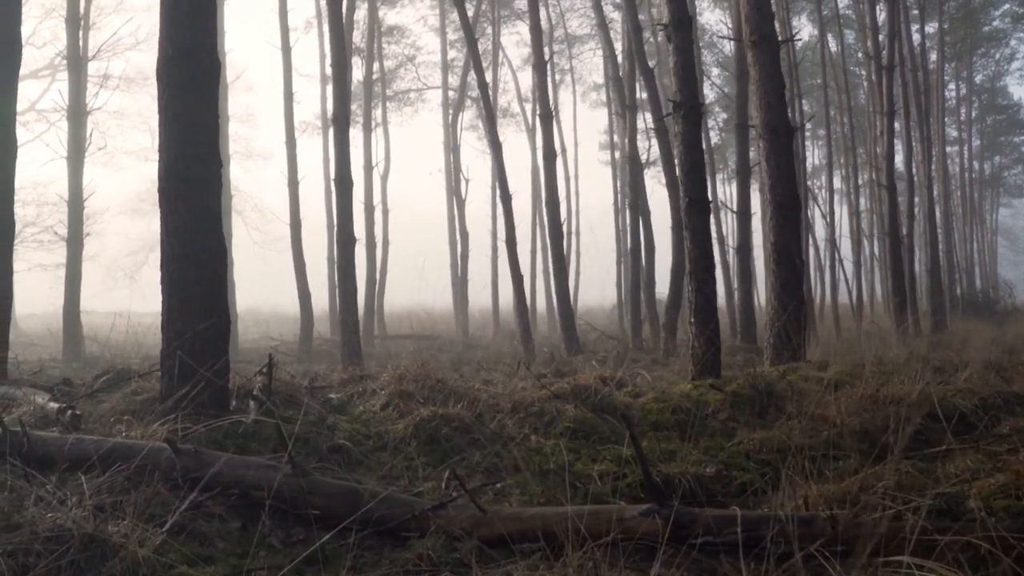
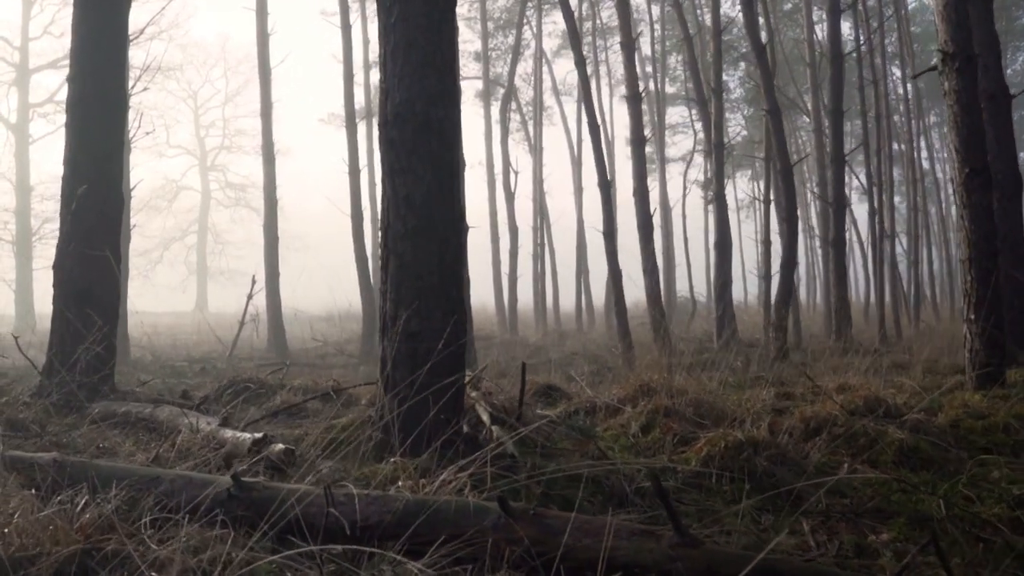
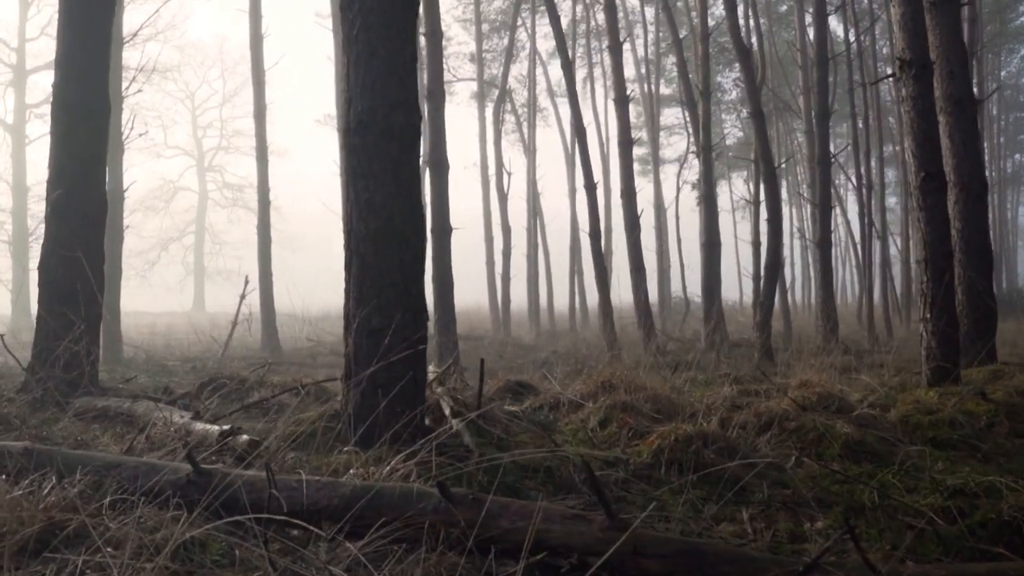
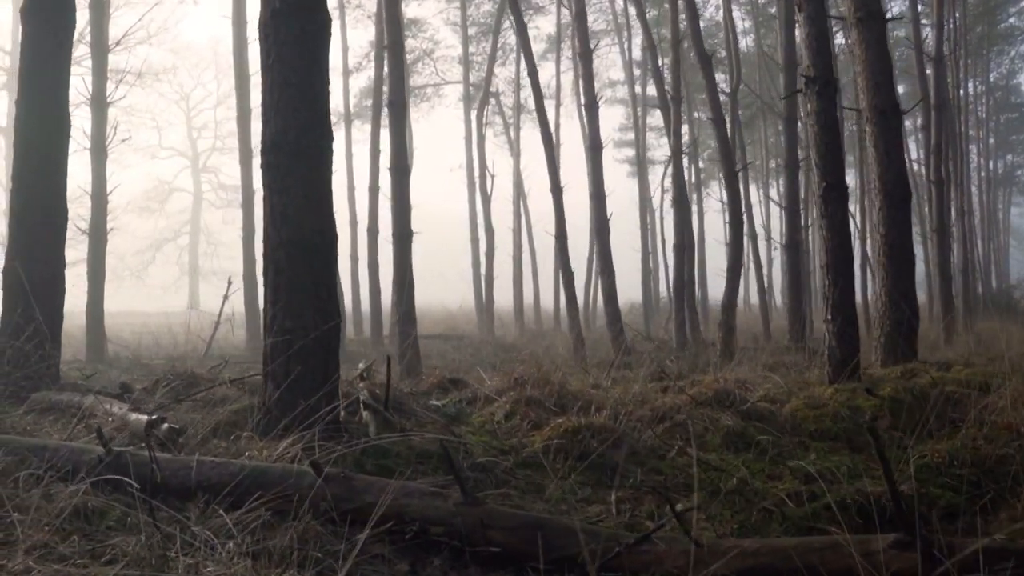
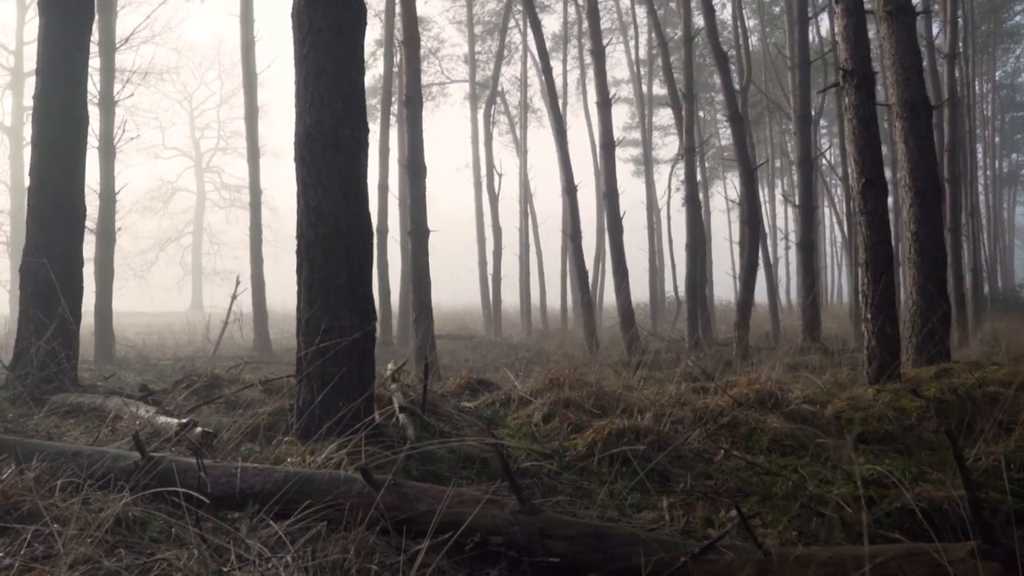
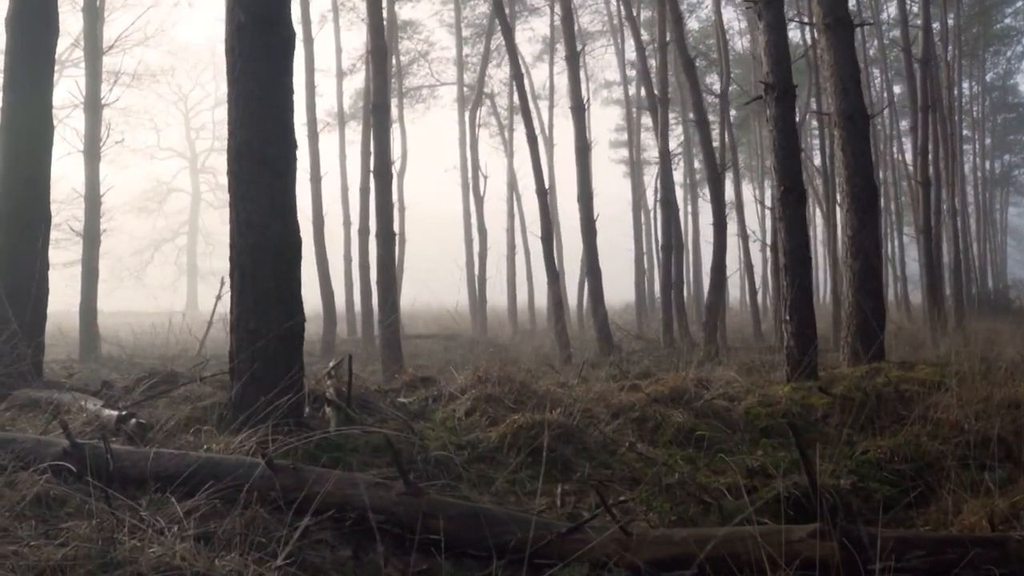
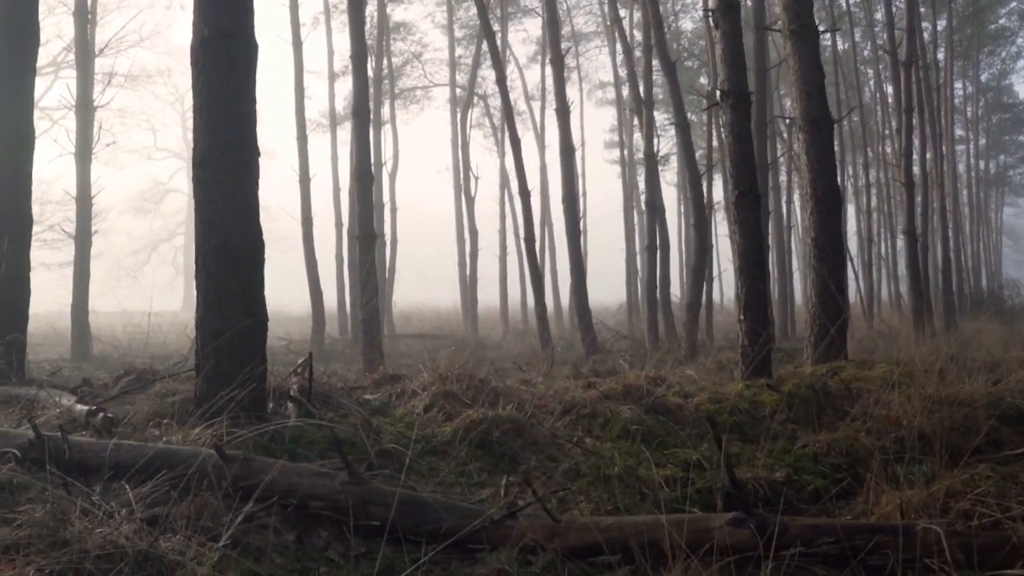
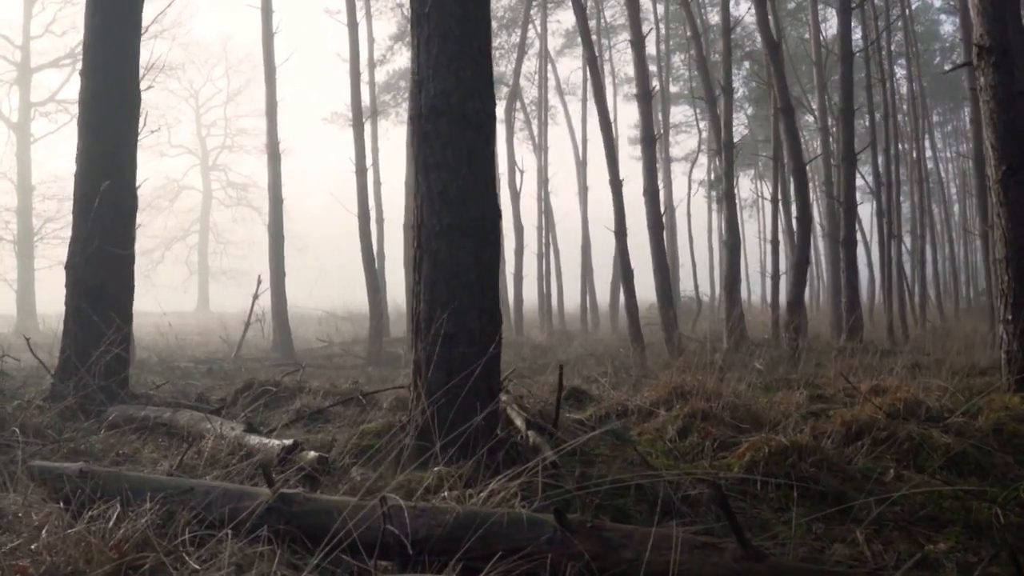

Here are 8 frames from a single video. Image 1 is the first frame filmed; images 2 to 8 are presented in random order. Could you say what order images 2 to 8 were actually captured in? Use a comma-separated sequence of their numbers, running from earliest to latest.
7, 6, 4, 5, 3, 2, 8
